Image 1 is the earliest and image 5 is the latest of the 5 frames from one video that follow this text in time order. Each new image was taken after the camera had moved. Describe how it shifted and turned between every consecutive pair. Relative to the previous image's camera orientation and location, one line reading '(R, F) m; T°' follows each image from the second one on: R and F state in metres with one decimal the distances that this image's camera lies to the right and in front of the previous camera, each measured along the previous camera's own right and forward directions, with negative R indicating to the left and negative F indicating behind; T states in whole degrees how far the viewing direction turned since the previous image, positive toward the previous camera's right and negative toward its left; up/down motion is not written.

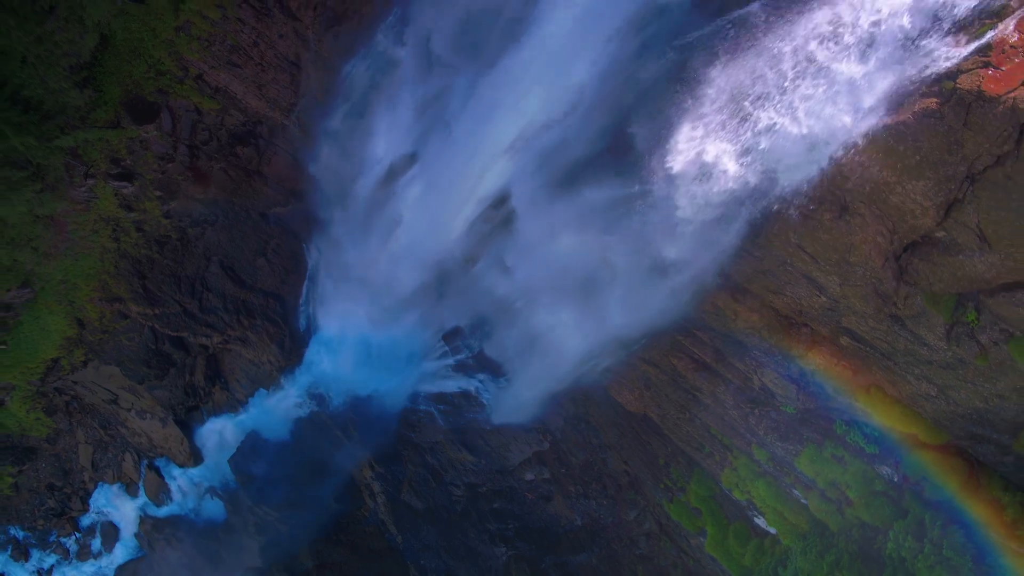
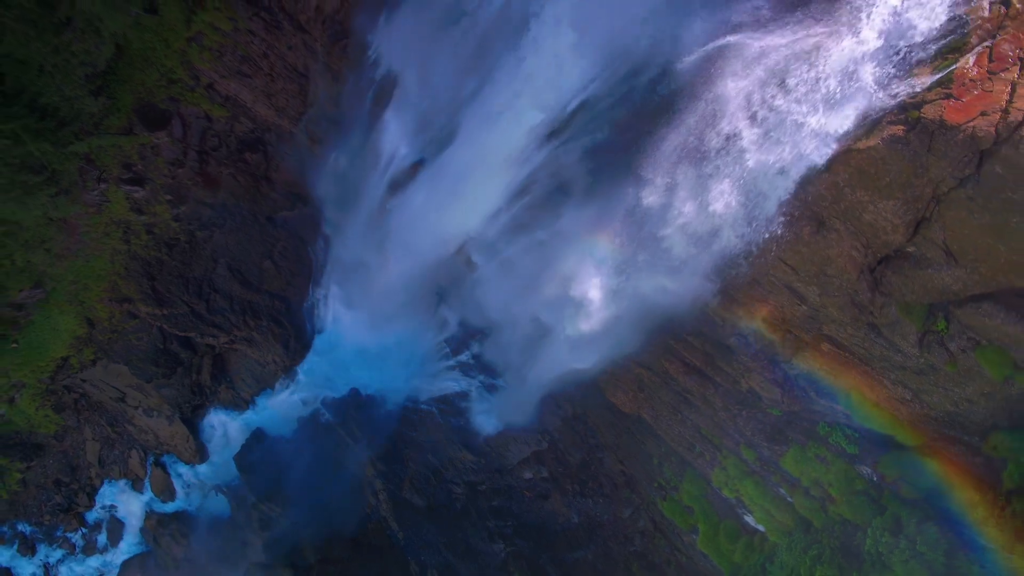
(0.0, -0.4) m; 0°
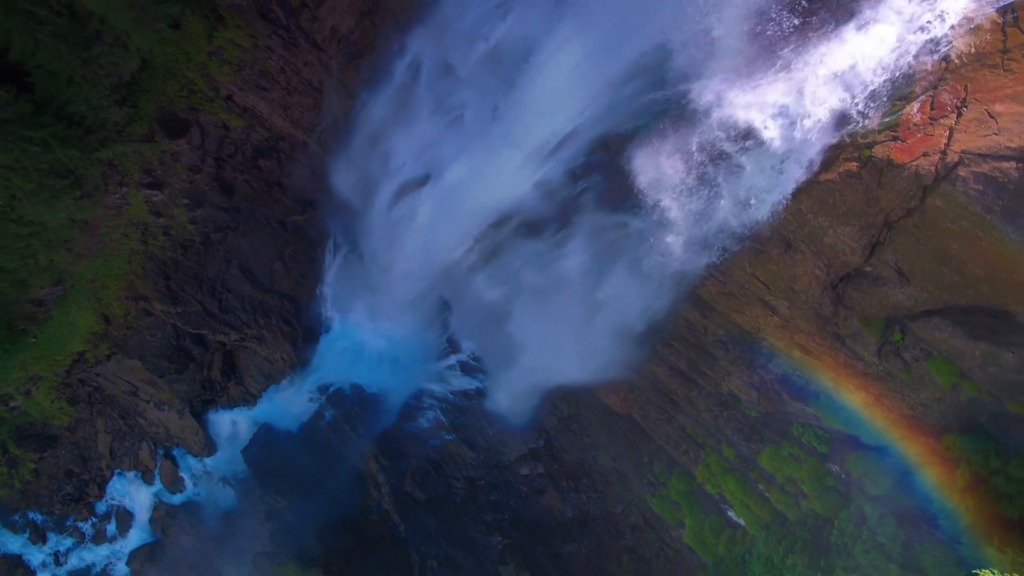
(0.0, -0.7) m; 0°
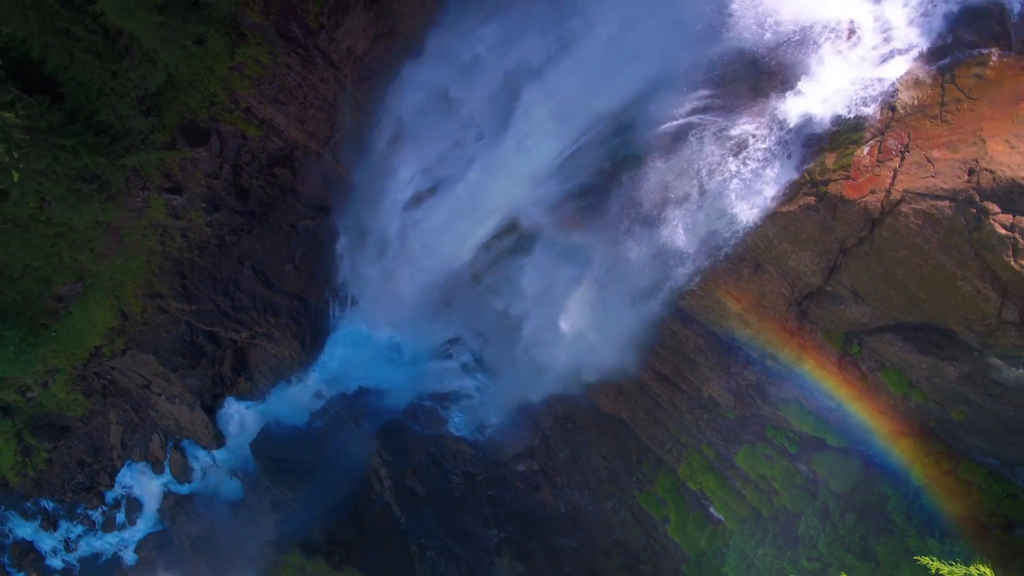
(0.0, -0.8) m; 0°
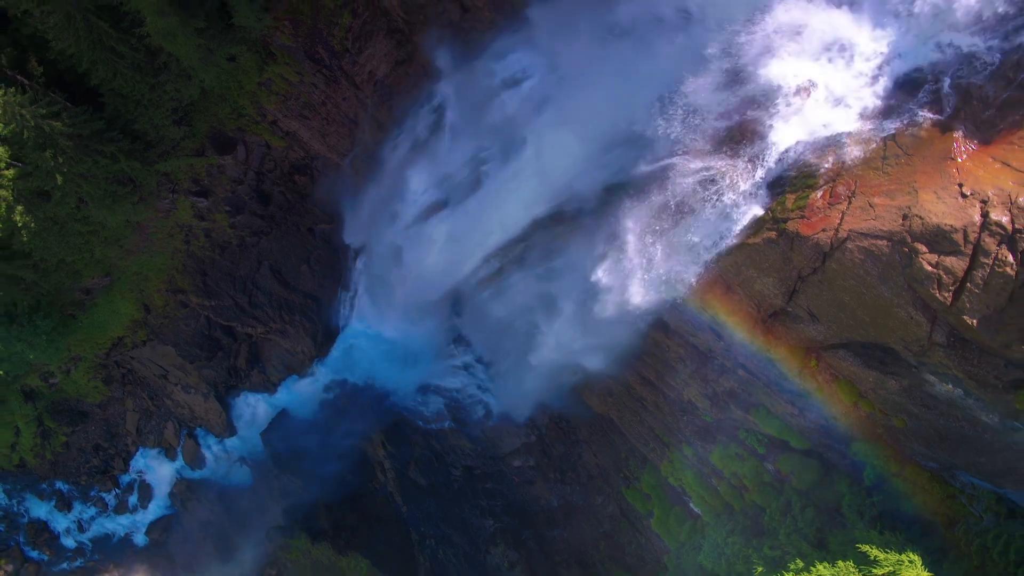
(0.0, -1.1) m; 0°
